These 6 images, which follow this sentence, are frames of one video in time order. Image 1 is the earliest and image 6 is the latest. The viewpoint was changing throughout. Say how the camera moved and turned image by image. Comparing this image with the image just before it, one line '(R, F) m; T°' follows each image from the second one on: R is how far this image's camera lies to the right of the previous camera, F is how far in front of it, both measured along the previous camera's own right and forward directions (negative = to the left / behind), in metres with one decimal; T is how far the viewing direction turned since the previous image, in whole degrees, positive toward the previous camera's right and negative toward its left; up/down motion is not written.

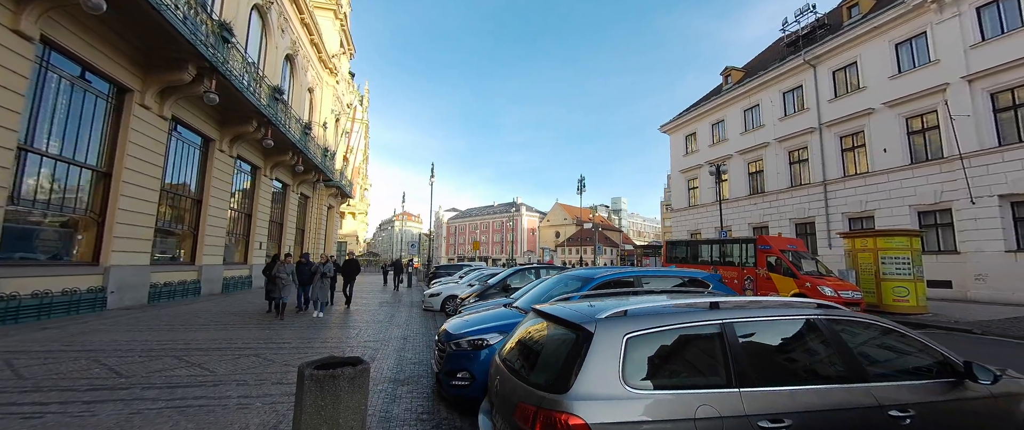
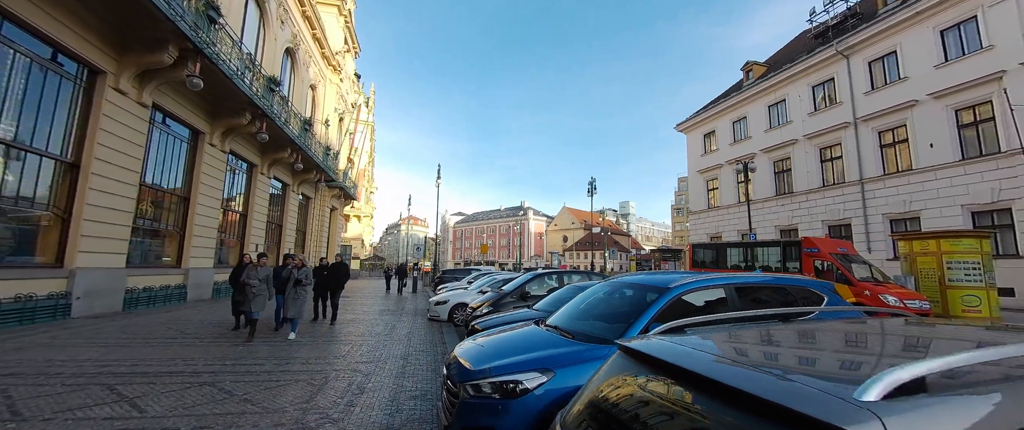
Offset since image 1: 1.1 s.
(-0.3, +1.3) m; -1°
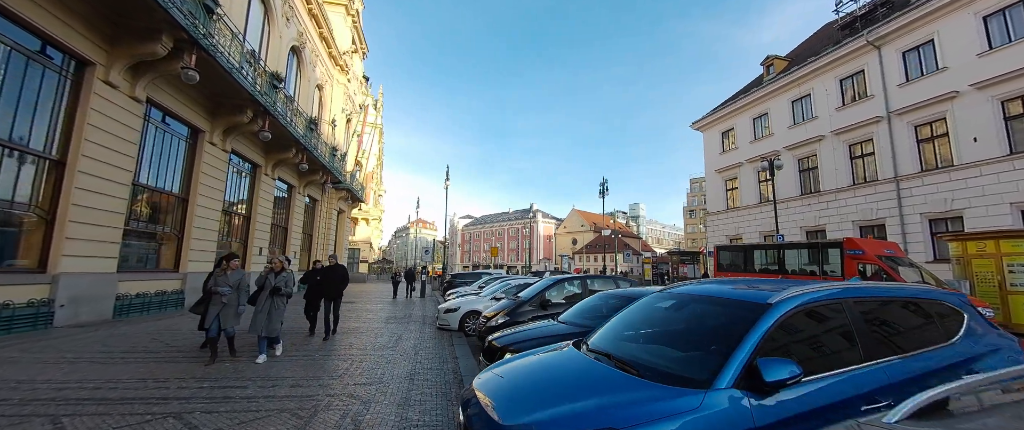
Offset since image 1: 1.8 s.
(-0.2, +0.8) m; -1°
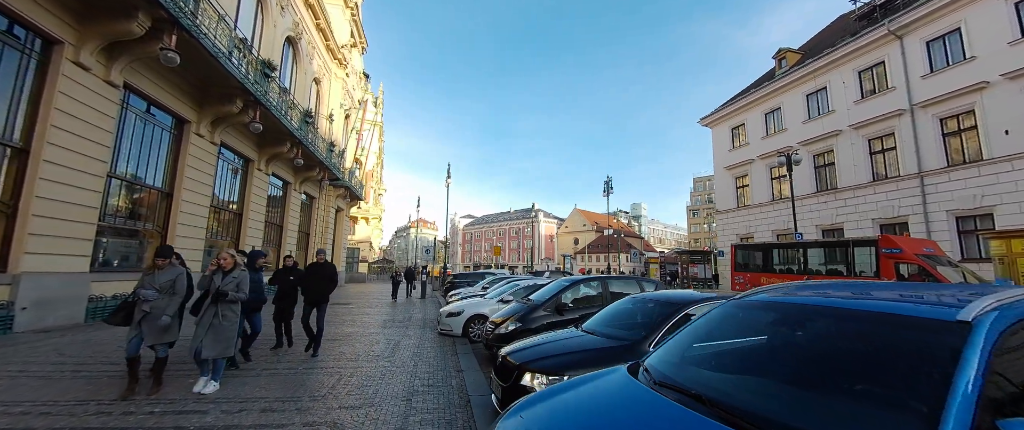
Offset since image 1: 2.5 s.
(-0.2, +0.8) m; 0°
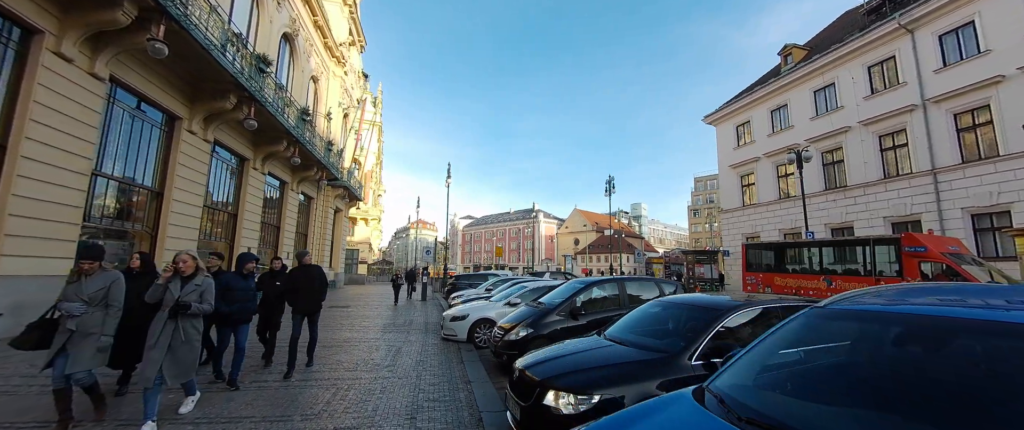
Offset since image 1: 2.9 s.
(-0.2, +0.5) m; 0°
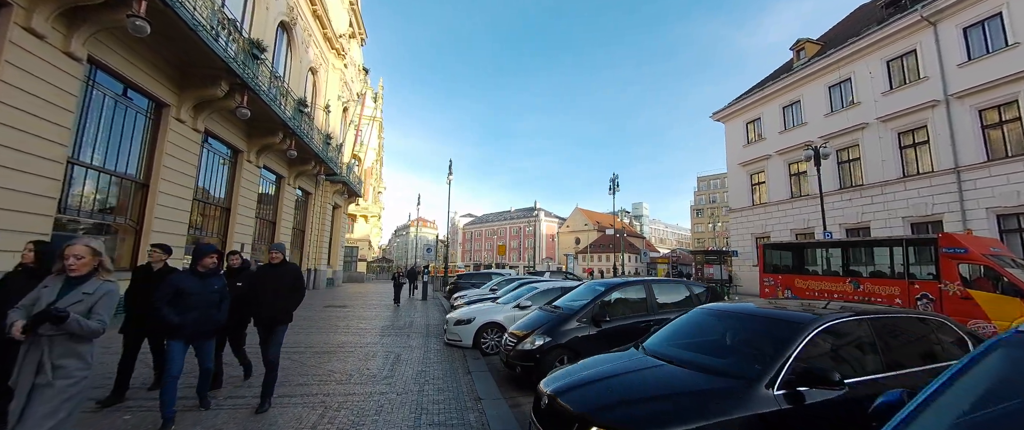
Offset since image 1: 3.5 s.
(-0.2, +0.7) m; 0°
